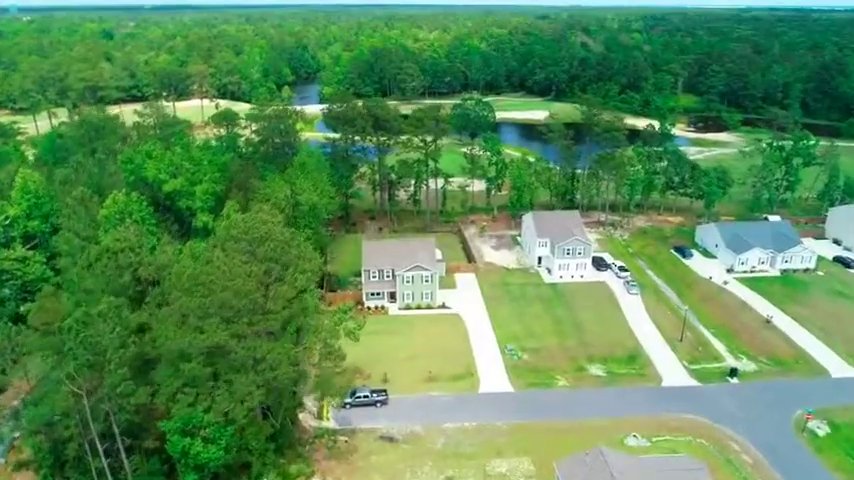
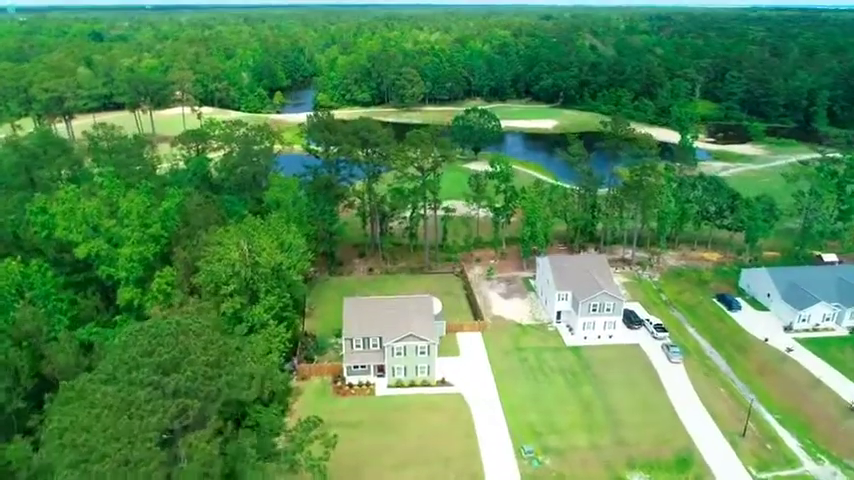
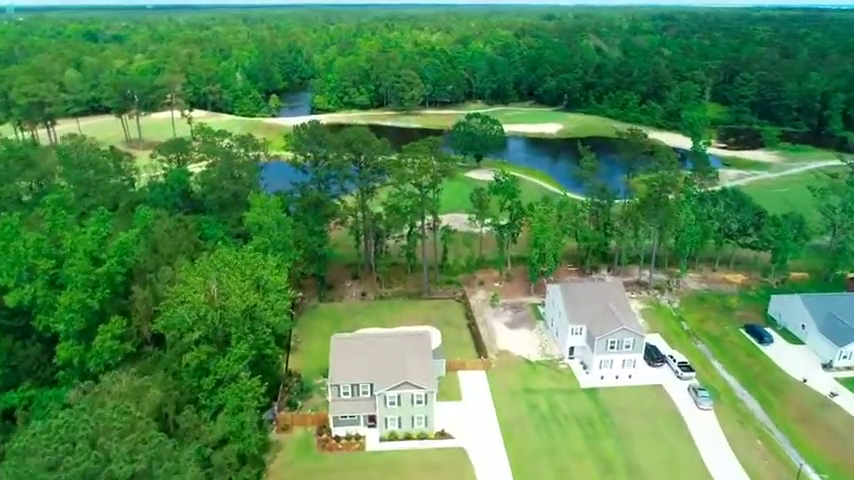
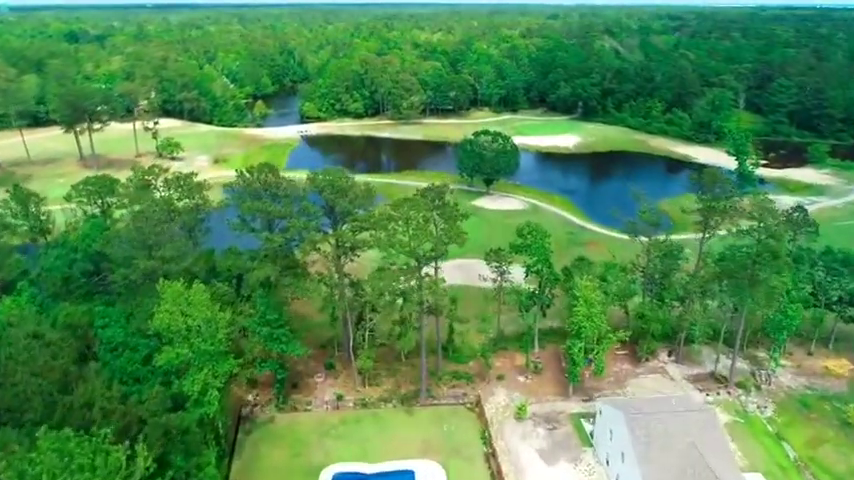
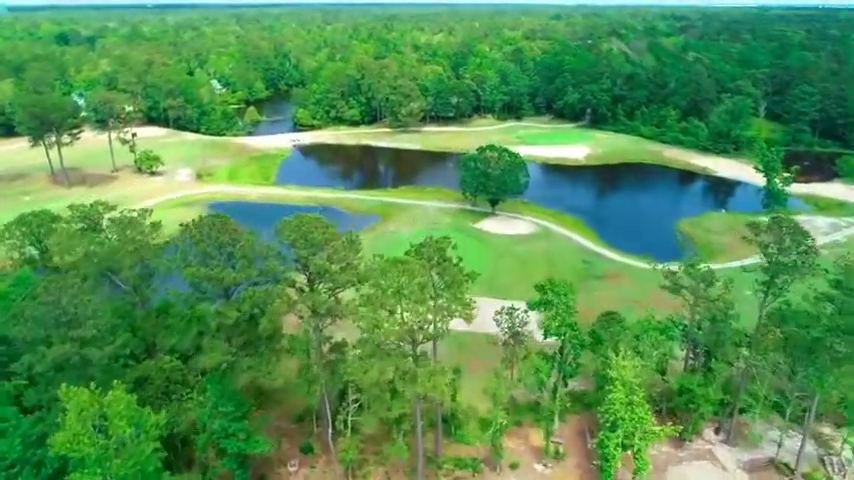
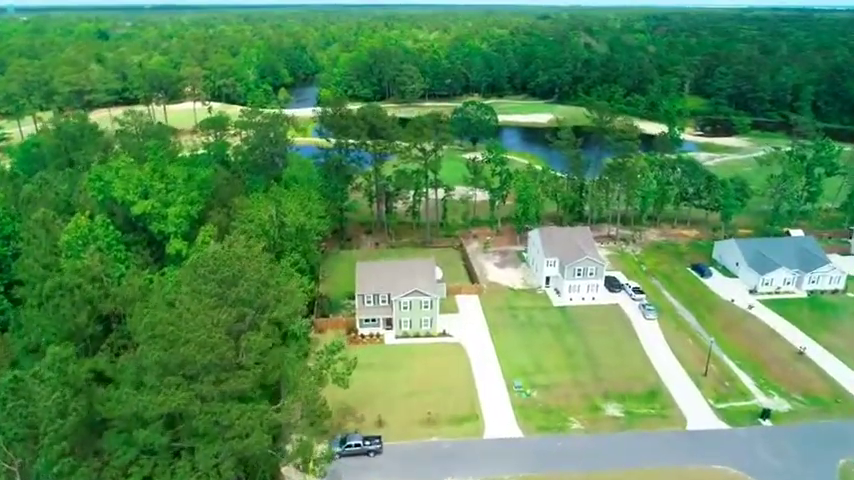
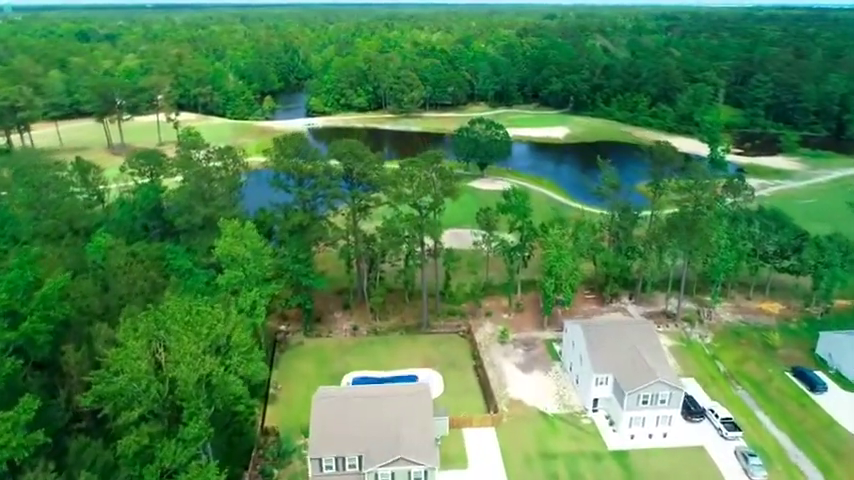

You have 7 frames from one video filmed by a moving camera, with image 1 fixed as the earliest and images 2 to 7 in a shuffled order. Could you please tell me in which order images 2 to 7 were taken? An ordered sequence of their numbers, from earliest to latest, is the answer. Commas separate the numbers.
6, 2, 3, 7, 4, 5
